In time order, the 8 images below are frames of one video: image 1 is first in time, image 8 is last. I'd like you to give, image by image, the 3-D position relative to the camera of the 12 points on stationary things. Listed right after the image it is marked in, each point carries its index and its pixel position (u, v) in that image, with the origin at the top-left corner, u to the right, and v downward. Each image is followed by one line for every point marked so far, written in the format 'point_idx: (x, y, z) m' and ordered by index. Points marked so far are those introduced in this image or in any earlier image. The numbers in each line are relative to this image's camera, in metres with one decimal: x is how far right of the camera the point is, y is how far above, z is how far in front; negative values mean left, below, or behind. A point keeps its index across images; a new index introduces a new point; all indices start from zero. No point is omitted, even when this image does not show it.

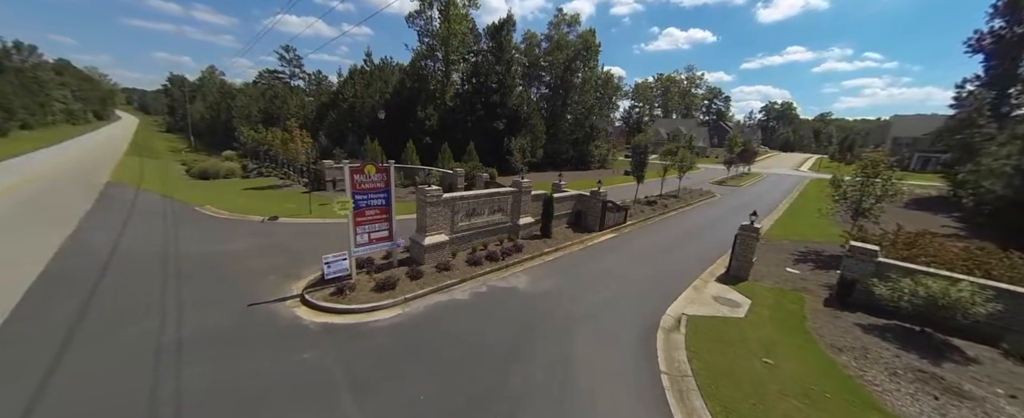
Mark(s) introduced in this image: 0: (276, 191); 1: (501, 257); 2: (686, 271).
0: (-15.0, +1.1, +18.9) m
1: (-0.3, -1.5, +9.2) m
2: (+5.5, -2.0, +9.8) m
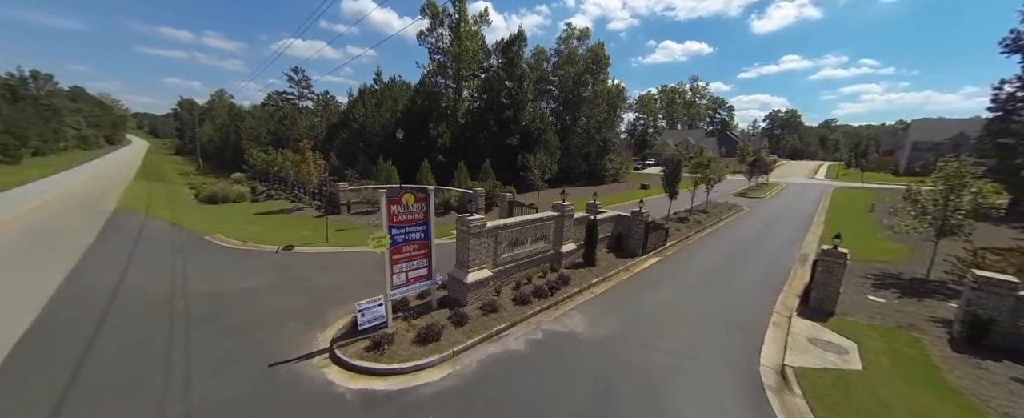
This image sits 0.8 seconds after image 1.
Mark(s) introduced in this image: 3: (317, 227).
0: (-13.6, -0.5, +18.0) m
1: (+1.0, -2.2, +8.1) m
2: (+6.9, -2.6, +8.6) m
3: (-9.9, -1.0, +15.2) m
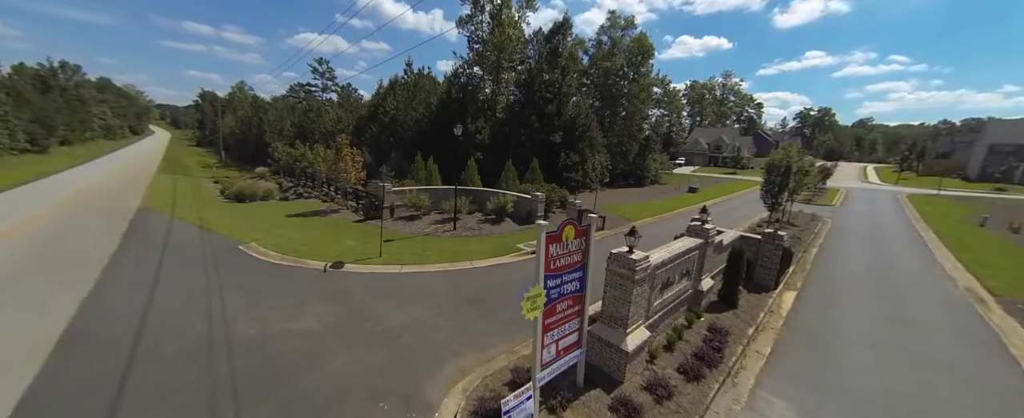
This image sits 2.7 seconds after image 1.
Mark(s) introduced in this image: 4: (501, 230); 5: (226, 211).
0: (-10.3, -0.6, +16.2) m
1: (+4.0, -2.8, +5.8) m
2: (+9.9, -3.4, +6.2) m
3: (-6.6, -1.3, +13.2) m
4: (-0.6, -1.1, +15.1) m
5: (-17.5, -0.1, +18.3) m
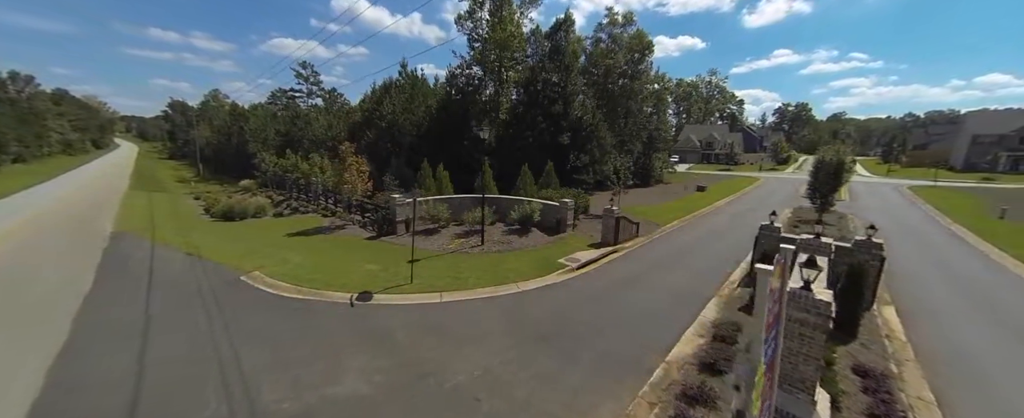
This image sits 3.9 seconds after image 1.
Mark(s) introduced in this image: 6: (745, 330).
0: (-8.8, -1.4, +14.4) m
1: (+5.9, -3.1, +4.6) m
2: (+11.8, -3.4, +5.2) m
3: (-5.1, -2.0, +11.6) m
4: (+0.9, -1.6, +13.8) m
5: (-16.1, -1.2, +16.2) m
6: (+4.8, -2.5, +6.2) m
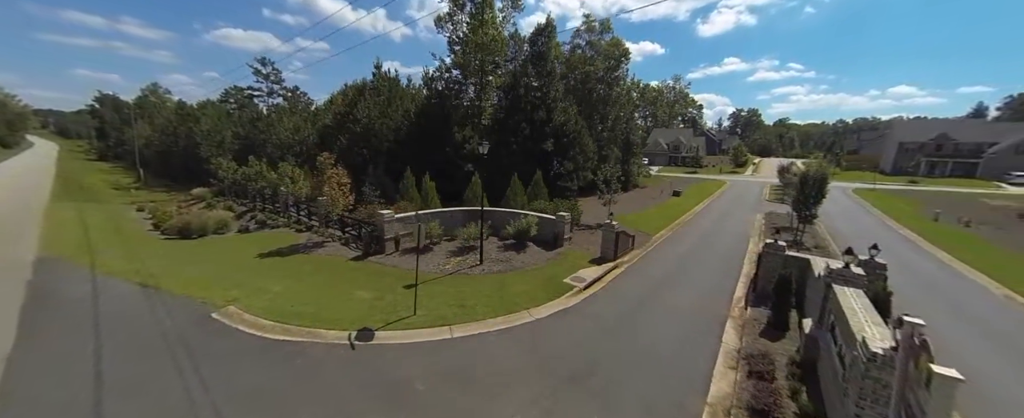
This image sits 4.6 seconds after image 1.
0: (-8.9, -2.3, +13.1) m
1: (+6.7, -3.7, +4.7) m
2: (+12.5, -3.9, +5.9) m
3: (-4.9, -2.8, +10.7) m
4: (+0.9, -2.3, +13.4) m
5: (-16.3, -2.1, +14.2) m
6: (+5.5, -3.2, +6.2) m
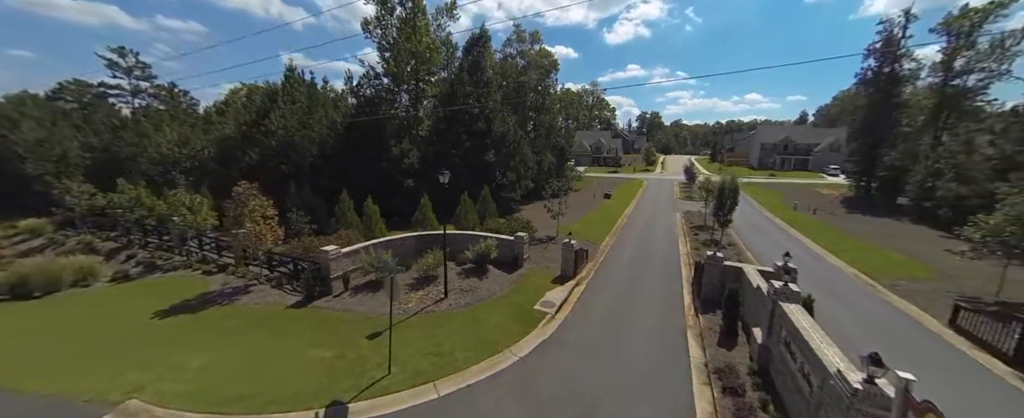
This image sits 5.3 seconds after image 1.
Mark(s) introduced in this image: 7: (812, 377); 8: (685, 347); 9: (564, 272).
0: (-10.1, -3.9, +10.8) m
1: (+7.0, -4.4, +6.1) m
2: (+12.5, -4.3, +8.5) m
3: (-5.6, -4.1, +9.3) m
4: (-0.6, -3.4, +13.2) m
5: (-17.6, -4.2, +10.3) m
6: (+5.5, -3.9, +7.2) m
7: (+4.9, -2.7, +4.9) m
8: (+5.1, -4.0, +8.7) m
9: (+2.5, -3.1, +14.7) m
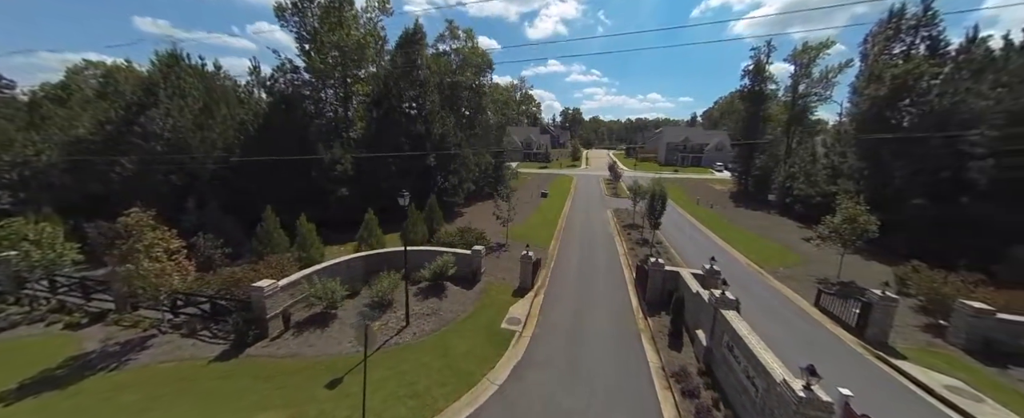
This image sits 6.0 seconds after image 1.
0: (-10.9, -5.1, +8.6) m
1: (+6.9, -5.0, +7.7) m
2: (+11.6, -4.7, +11.2) m
3: (-6.2, -5.2, +8.1) m
4: (-2.2, -4.2, +13.0) m
5: (-18.1, -5.7, +6.4) m
6: (+5.1, -4.6, +8.5) m
7: (+5.0, -3.5, +6.1) m
8: (+4.3, -4.7, +9.9) m
9: (+0.5, -3.7, +15.1) m
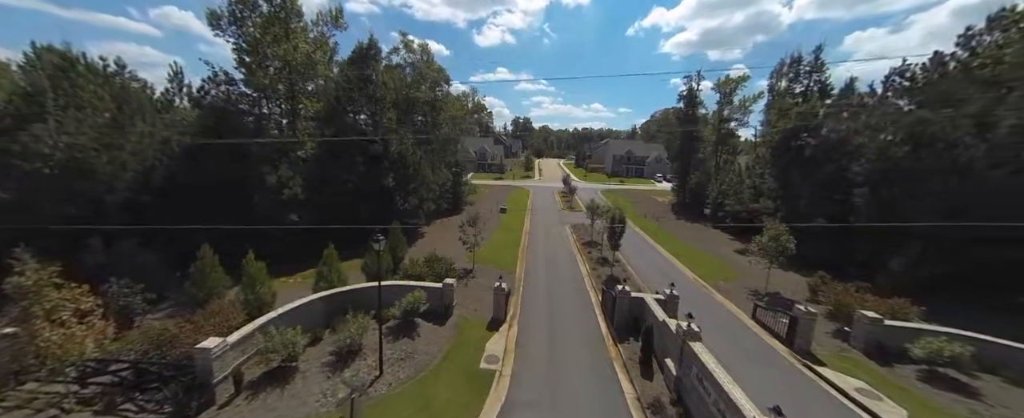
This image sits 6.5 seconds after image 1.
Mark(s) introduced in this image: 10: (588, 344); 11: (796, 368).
0: (-11.1, -6.6, +6.9) m
1: (+6.6, -6.3, +8.8) m
2: (+10.8, -5.9, +13.0) m
3: (-6.3, -6.6, +7.2) m
4: (-3.2, -5.7, +12.6) m
5: (-17.8, -7.3, +3.7) m
6: (+4.7, -5.9, +9.2) m
7: (+5.0, -4.7, +6.9) m
8: (+3.8, -6.0, +10.5) m
9: (-0.8, -5.3, +15.1) m
10: (+3.3, -5.7, +12.9) m
11: (+10.9, -6.0, +11.5) m
